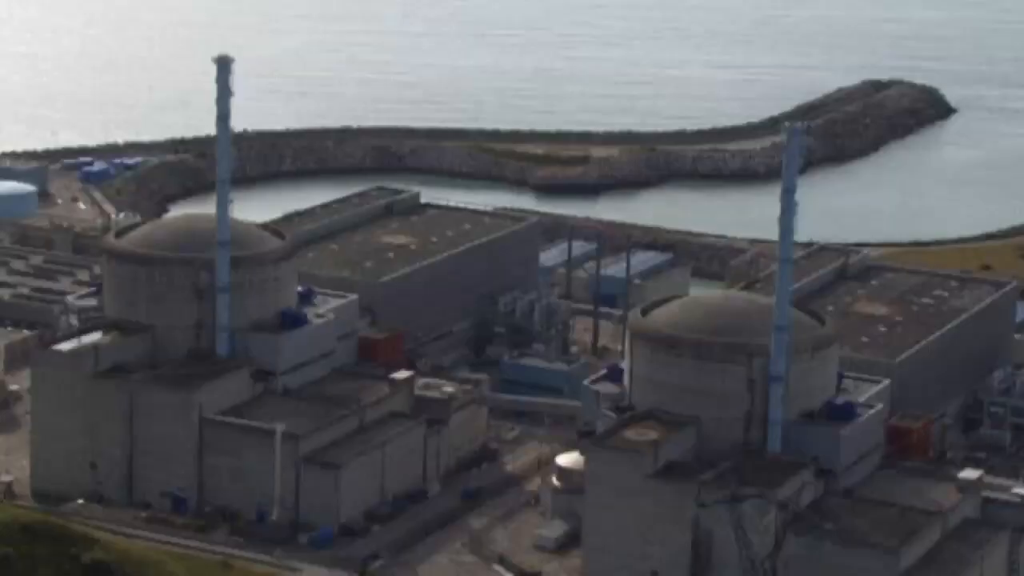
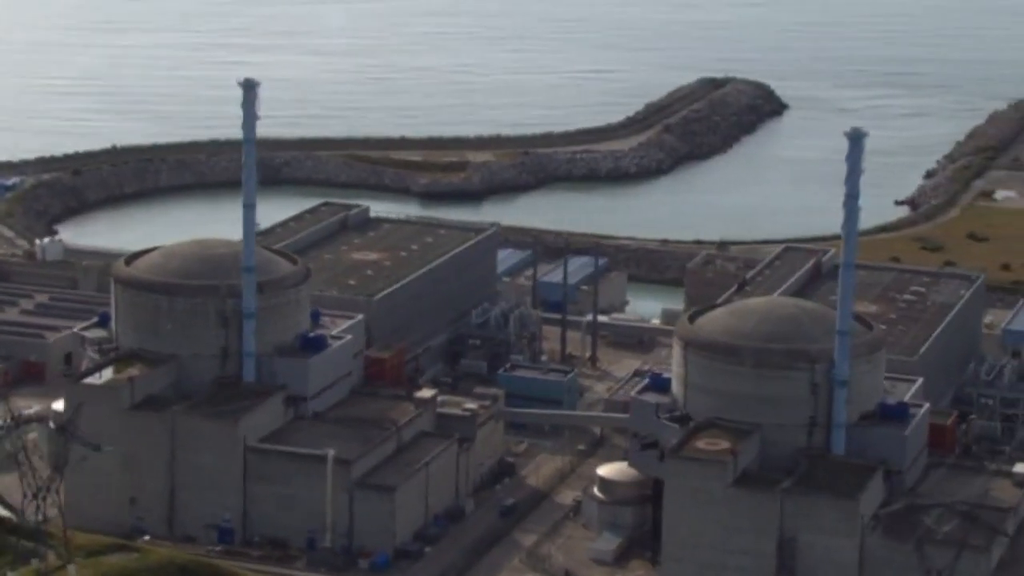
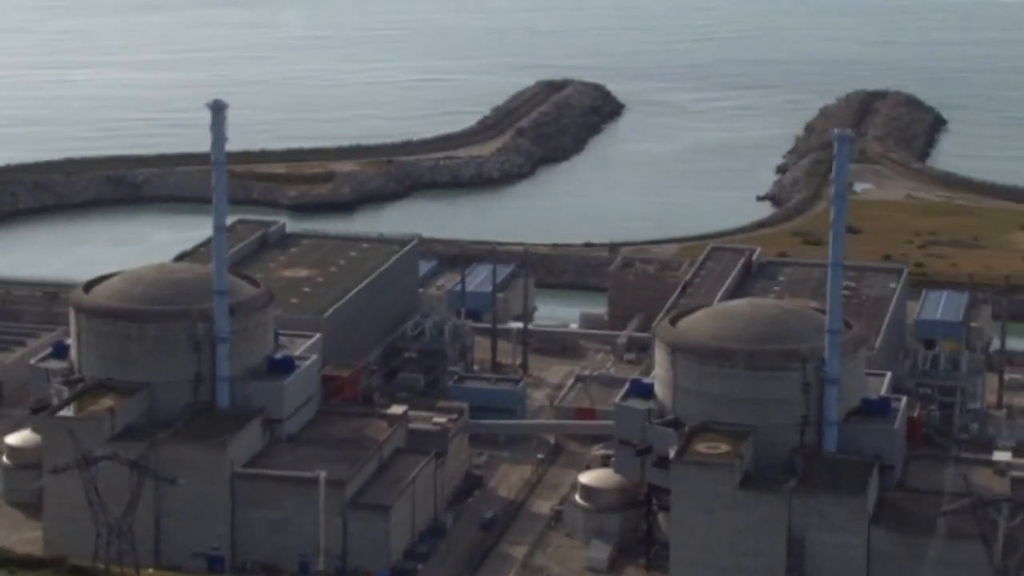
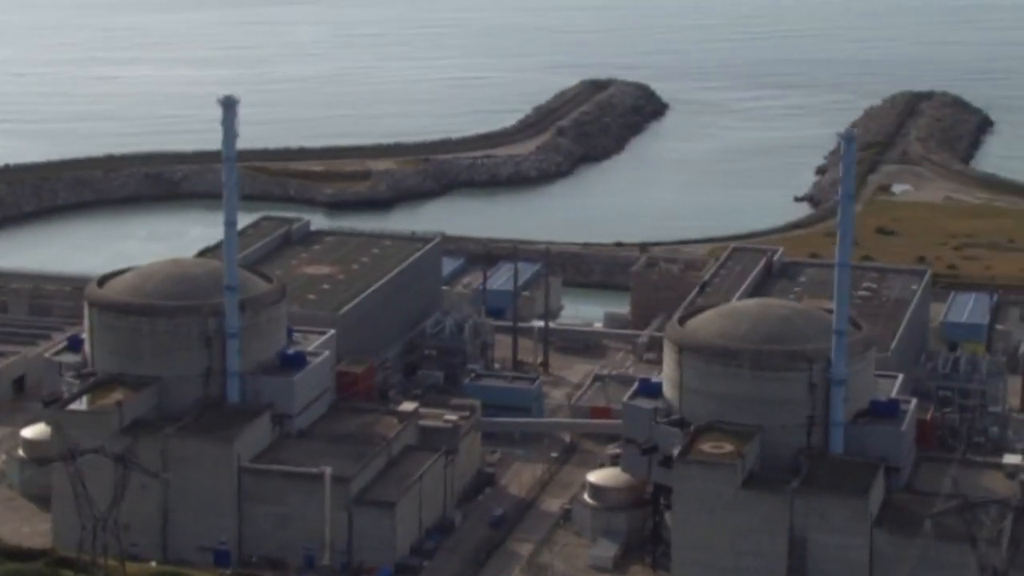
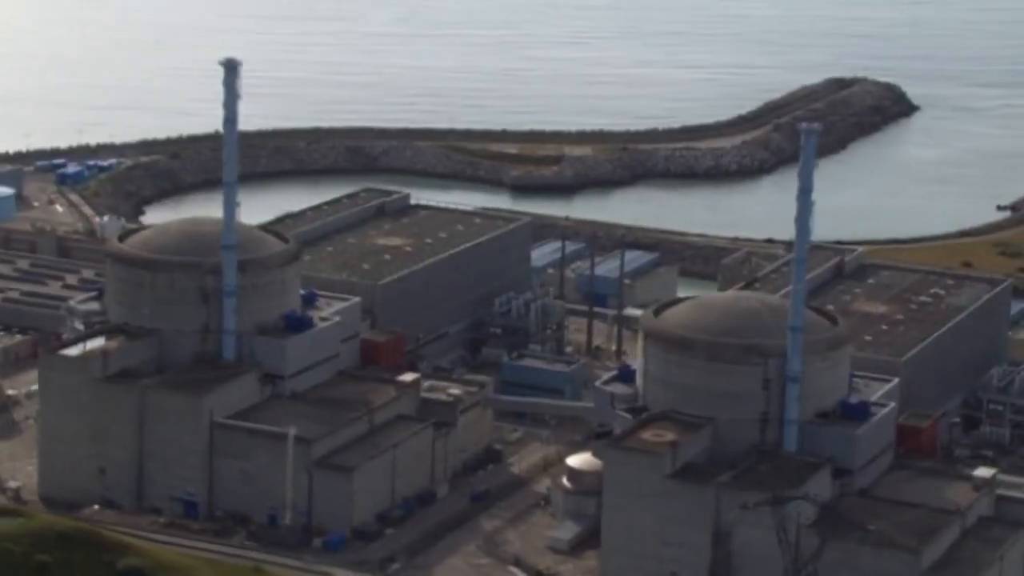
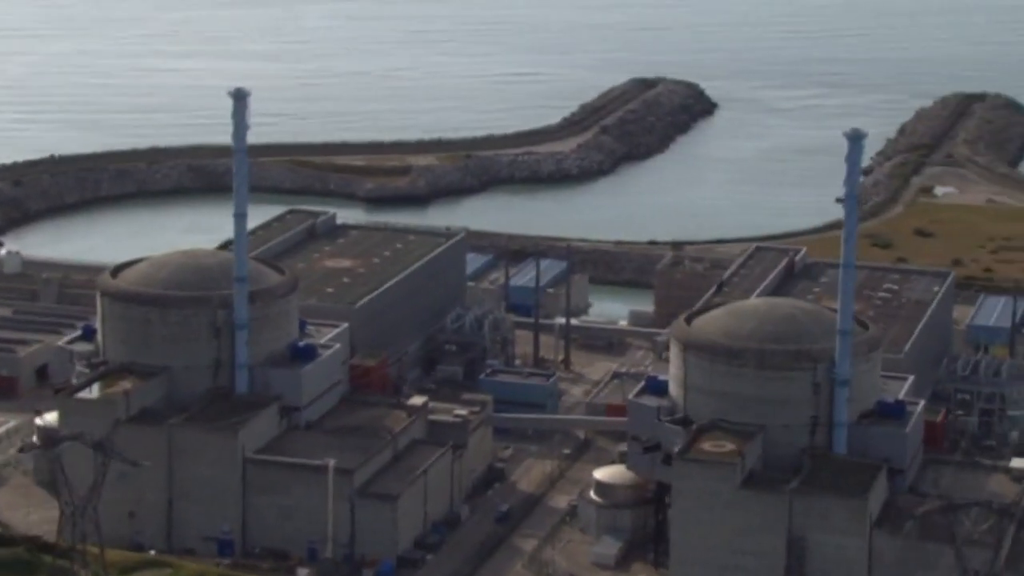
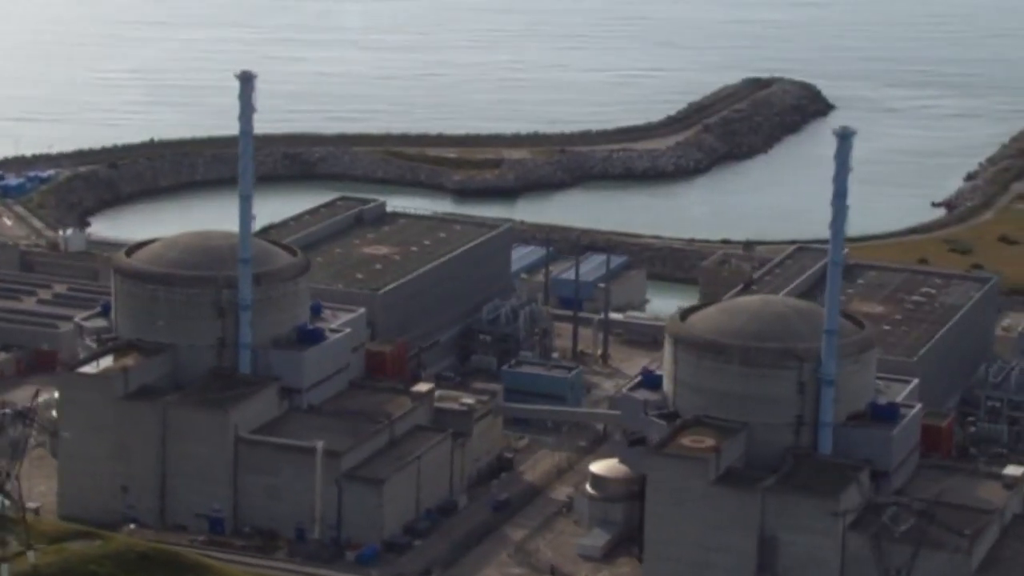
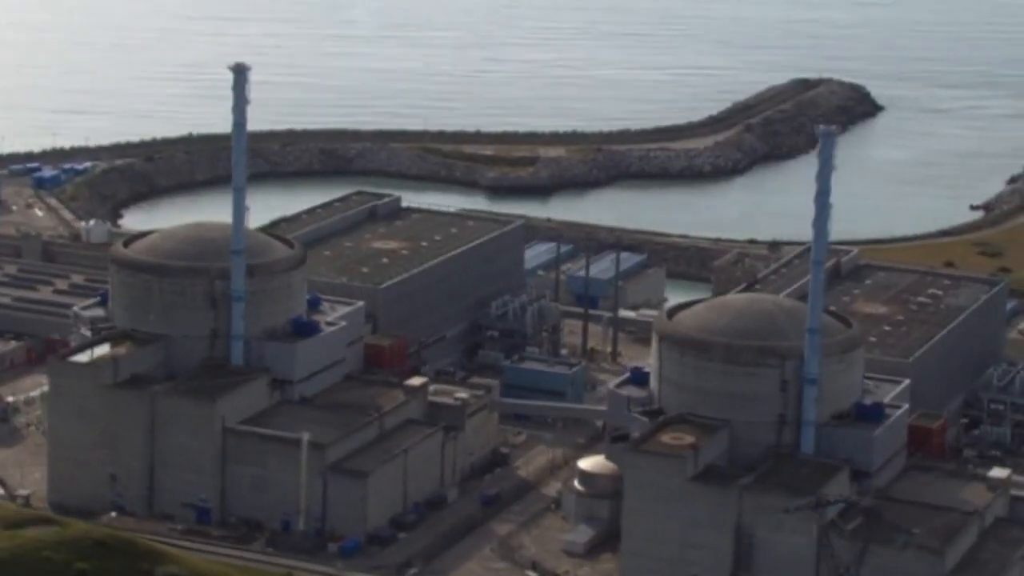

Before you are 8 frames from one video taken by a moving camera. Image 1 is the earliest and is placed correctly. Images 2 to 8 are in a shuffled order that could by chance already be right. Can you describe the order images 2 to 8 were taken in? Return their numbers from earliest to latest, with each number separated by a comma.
5, 8, 7, 2, 6, 4, 3
